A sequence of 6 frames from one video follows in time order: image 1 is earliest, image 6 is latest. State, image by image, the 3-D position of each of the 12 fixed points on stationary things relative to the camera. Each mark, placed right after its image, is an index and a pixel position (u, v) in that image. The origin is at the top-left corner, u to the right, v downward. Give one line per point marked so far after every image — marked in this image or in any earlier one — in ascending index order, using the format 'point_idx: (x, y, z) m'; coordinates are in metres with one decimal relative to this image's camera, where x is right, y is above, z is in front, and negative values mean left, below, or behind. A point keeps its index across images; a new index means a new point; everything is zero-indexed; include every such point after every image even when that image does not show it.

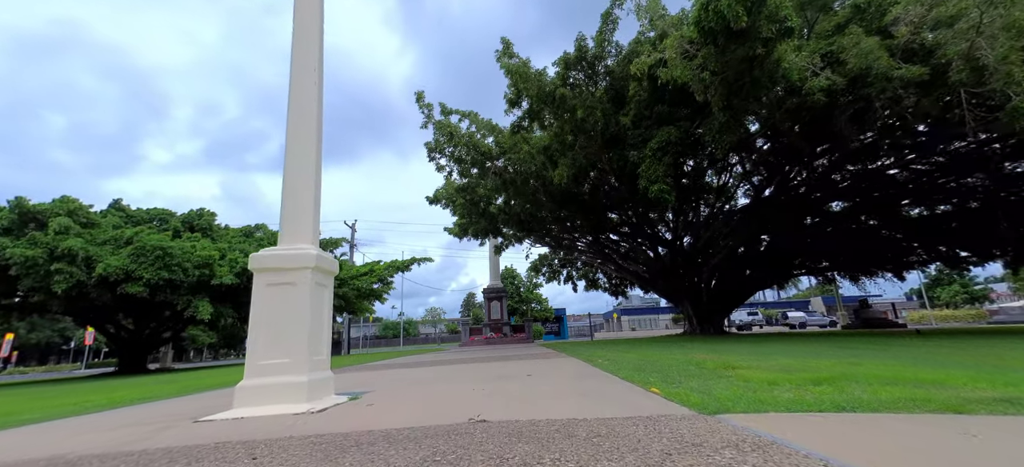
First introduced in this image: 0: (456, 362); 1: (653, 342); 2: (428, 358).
0: (-1.5, -3.3, +10.9) m
1: (+6.3, -4.9, +18.9) m
2: (-2.9, -4.4, +15.1) m
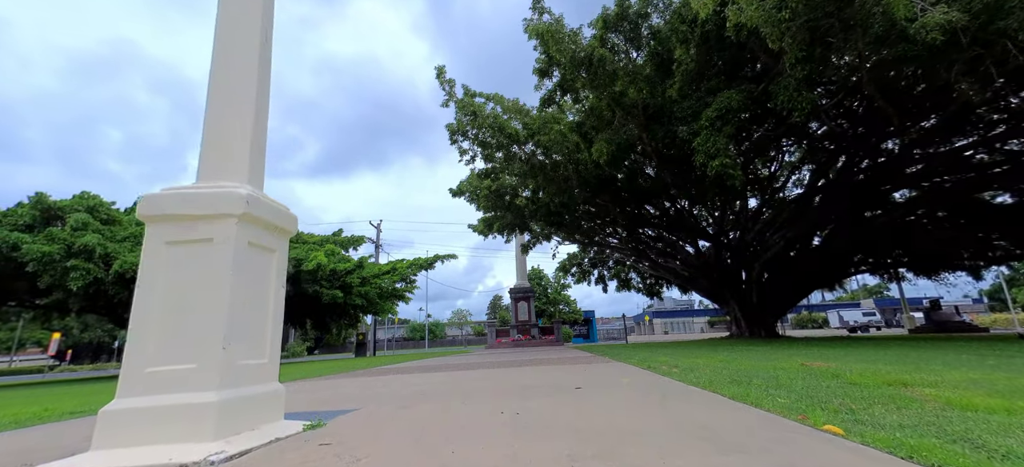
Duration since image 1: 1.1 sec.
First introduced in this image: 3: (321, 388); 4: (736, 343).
0: (-0.7, -3.0, +9.6) m
1: (+7.5, -4.5, +17.1) m
2: (-1.9, -4.1, +13.8) m
3: (-2.9, -2.4, +6.5) m
4: (+10.3, -5.0, +19.5) m
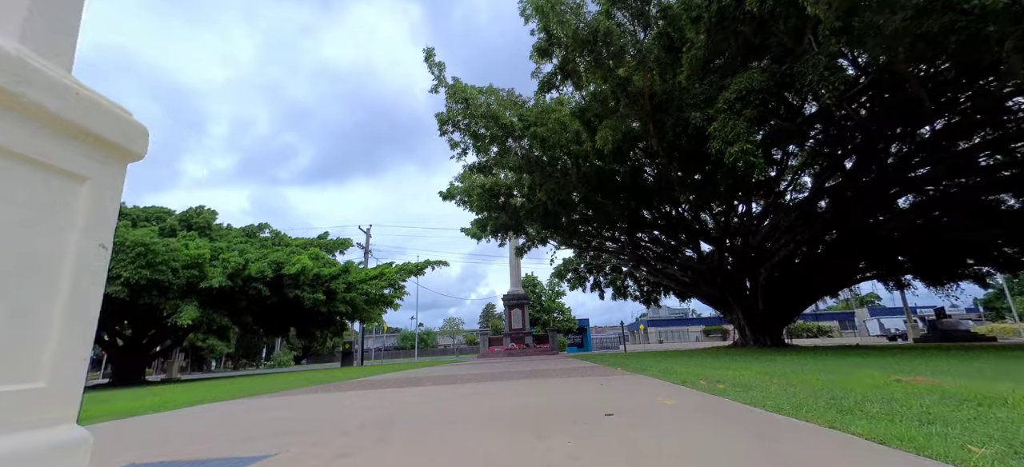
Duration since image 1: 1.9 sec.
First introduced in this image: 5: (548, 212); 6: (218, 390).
0: (-0.8, -2.9, +8.5) m
1: (+7.3, -4.6, +16.0) m
2: (-2.1, -4.1, +12.6) m
3: (-2.9, -2.3, +5.3) m
4: (+10.0, -5.2, +18.5) m
5: (+1.4, +0.8, +16.6) m
6: (-8.9, -4.7, +12.9) m
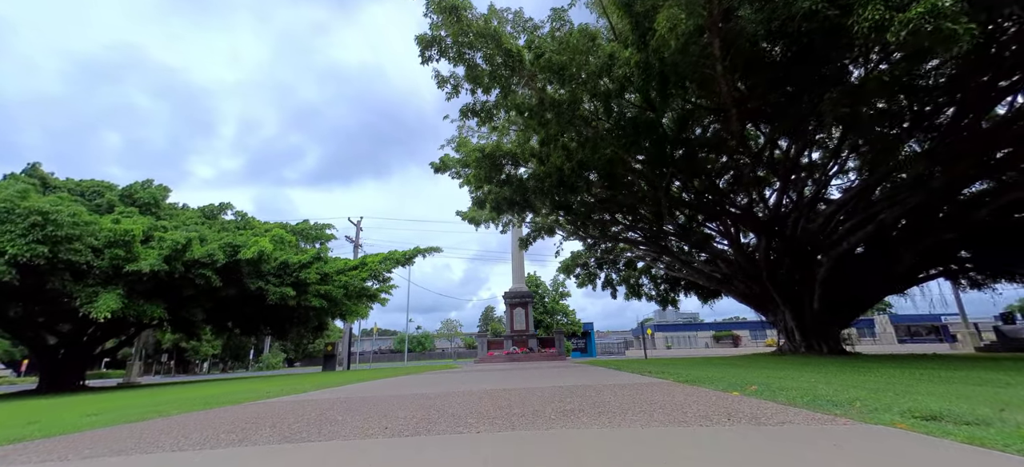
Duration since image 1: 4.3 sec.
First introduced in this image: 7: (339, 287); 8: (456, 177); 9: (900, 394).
0: (-0.7, -2.0, +5.1) m
1: (+7.4, -3.9, +12.7) m
2: (-2.0, -3.3, +9.3) m
3: (-2.8, -1.3, +2.0) m
4: (+10.1, -4.5, +15.1) m
5: (+1.6, +1.6, +13.3) m
6: (-8.8, -3.8, +9.5) m
7: (-8.0, -2.5, +19.6) m
8: (-2.3, +2.3, +17.1) m
9: (+5.0, -2.1, +5.5) m
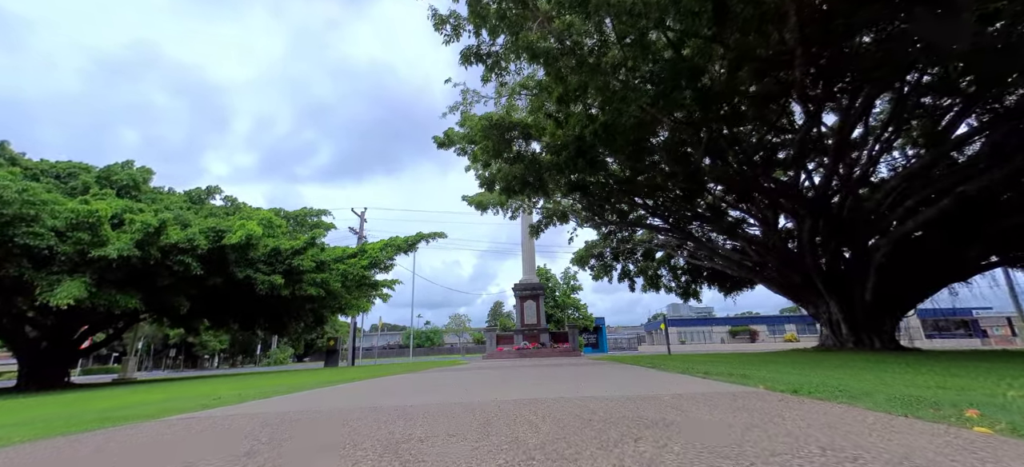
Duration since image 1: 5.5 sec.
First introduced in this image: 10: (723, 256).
0: (-0.5, -1.5, +3.5) m
1: (+7.7, -3.3, +10.9) m
2: (-1.7, -2.7, +7.7) m
3: (-2.7, -0.9, +0.4) m
4: (+10.5, -3.9, +13.3) m
5: (+1.9, +2.2, +11.5) m
6: (-8.6, -3.3, +8.1) m
7: (-7.5, -1.9, +18.1) m
8: (-1.9, +2.9, +15.5) m
9: (+5.2, -1.6, +3.8) m
10: (+9.3, -1.0, +18.8) m
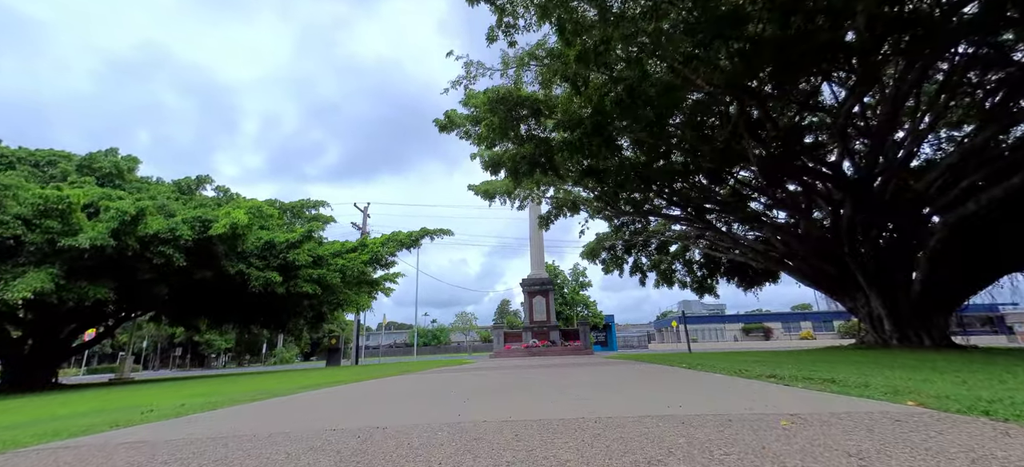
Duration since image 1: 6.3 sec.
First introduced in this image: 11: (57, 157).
0: (-0.4, -1.2, +2.3) m
1: (+8.0, -2.9, +9.6) m
2: (-1.5, -2.4, +6.5) m
3: (-2.6, -0.6, -0.7) m
4: (+10.8, -3.4, +12.0) m
5: (+2.1, +2.6, +10.3) m
6: (-8.4, -3.0, +7.0) m
7: (-7.2, -1.5, +17.0) m
8: (-1.6, +3.3, +14.3) m
9: (+5.3, -1.2, +2.5) m
10: (+9.7, -0.5, +17.4) m
11: (-15.9, +2.7, +14.8) m
